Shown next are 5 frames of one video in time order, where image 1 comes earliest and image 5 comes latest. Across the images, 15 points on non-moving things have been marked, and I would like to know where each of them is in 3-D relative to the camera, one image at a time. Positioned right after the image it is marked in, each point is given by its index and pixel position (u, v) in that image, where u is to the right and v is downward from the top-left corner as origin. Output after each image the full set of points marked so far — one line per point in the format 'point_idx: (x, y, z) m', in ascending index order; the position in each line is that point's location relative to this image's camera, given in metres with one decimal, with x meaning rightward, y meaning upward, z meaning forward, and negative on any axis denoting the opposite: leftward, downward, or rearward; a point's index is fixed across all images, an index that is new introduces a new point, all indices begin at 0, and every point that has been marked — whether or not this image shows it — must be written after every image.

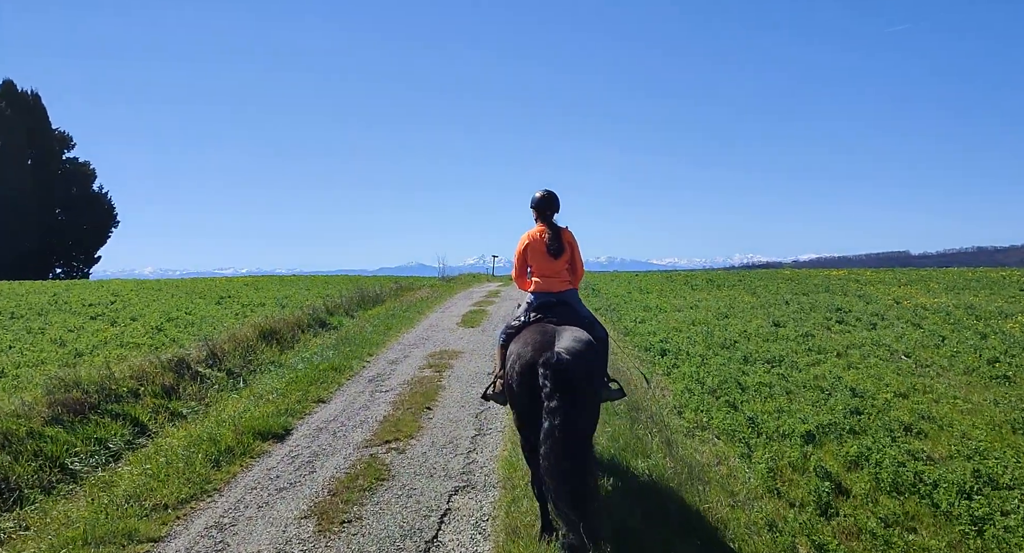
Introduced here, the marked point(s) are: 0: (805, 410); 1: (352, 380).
0: (+4.5, -2.0, +11.8) m
1: (-3.2, -2.1, +15.3) m
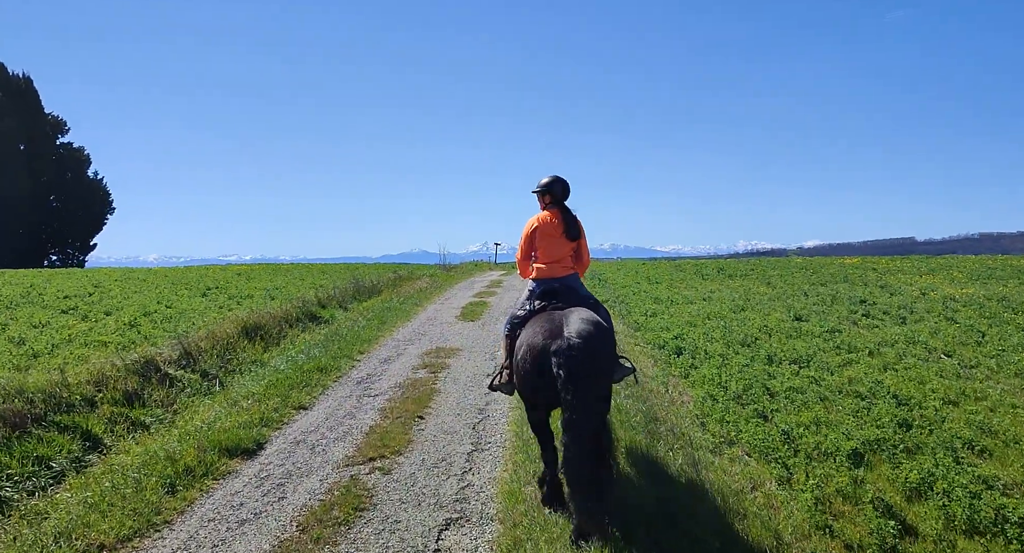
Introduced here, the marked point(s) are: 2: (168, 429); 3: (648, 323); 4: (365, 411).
0: (+4.5, -2.0, +10.4) m
1: (-3.1, -1.9, +13.9) m
2: (-4.9, -2.2, +10.9) m
3: (+3.5, -1.2, +20.0) m
4: (-2.3, -2.1, +12.1) m
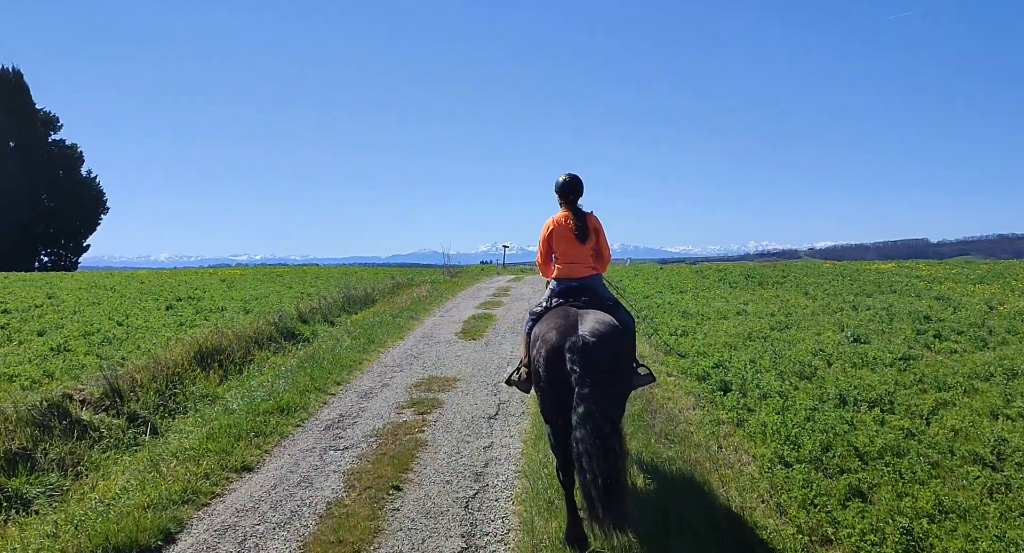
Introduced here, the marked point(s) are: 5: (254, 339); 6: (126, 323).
0: (+4.6, -2.3, +7.4) m
1: (-3.0, -2.2, +11.1) m
2: (-4.8, -2.4, +8.1) m
3: (+3.7, -1.5, +17.1) m
4: (-2.2, -2.4, +9.3) m
5: (-5.6, -1.3, +16.6) m
6: (-8.5, -1.0, +17.0) m
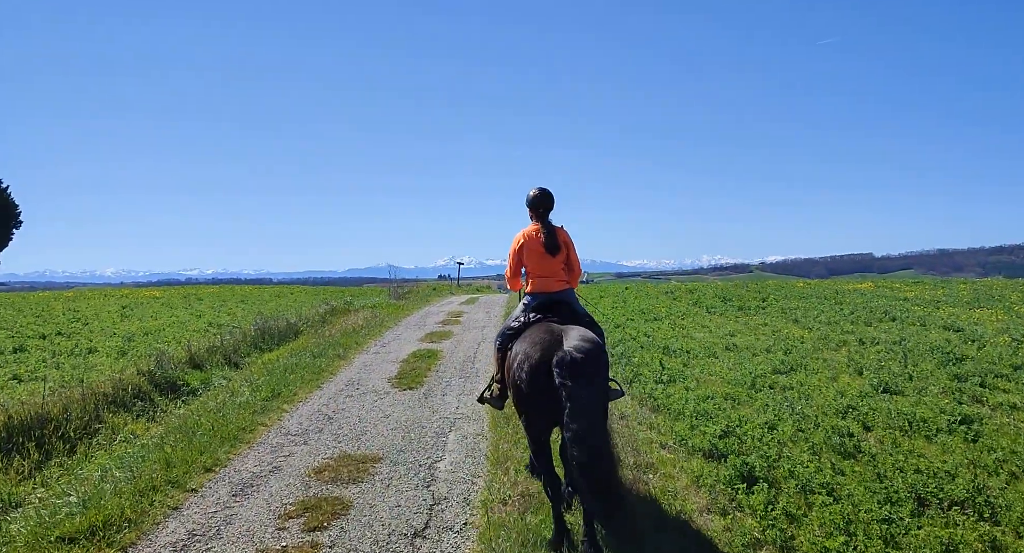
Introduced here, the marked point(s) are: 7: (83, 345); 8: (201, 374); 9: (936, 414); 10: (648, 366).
0: (+4.1, -2.7, +3.9) m
1: (-3.7, -2.7, +7.1) m
2: (-5.3, -2.9, +4.0) m
3: (+2.8, -2.1, +13.5) m
4: (-2.8, -2.9, +5.3) m
5: (-6.5, -2.0, +12.5) m
6: (-9.5, -1.6, +12.7) m
7: (-9.4, -1.5, +17.1) m
8: (-6.3, -2.0, +15.8) m
9: (+6.5, -2.1, +11.9) m
10: (+2.9, -1.9, +16.2) m
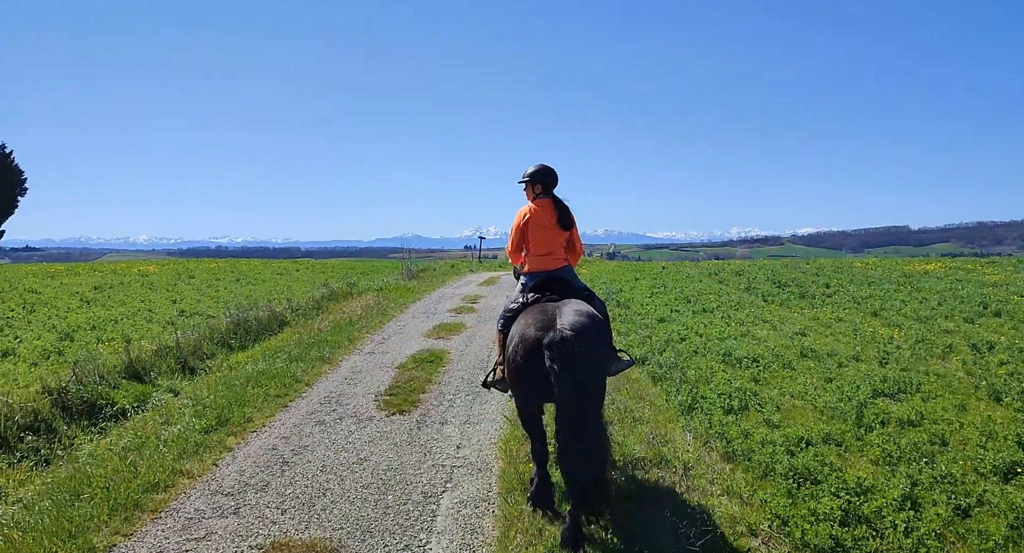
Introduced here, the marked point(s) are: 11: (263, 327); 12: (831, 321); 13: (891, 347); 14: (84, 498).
0: (+4.0, -3.0, +0.2) m
1: (-3.6, -2.8, +3.7) m
2: (-5.3, -3.1, +0.7) m
3: (+3.0, -2.1, +9.8) m
4: (-2.8, -3.1, +1.9) m
5: (-6.3, -1.9, +9.1) m
6: (-9.2, -1.5, +9.5) m
7: (-9.0, -1.2, +13.8) m
8: (-6.0, -1.7, +12.4) m
9: (+6.7, -2.2, +8.1) m
10: (+3.2, -1.7, +12.5) m
11: (-5.7, -1.1, +17.9) m
12: (+8.0, -1.1, +19.3) m
13: (+7.8, -1.4, +15.8) m
14: (-4.4, -2.3, +8.0) m
